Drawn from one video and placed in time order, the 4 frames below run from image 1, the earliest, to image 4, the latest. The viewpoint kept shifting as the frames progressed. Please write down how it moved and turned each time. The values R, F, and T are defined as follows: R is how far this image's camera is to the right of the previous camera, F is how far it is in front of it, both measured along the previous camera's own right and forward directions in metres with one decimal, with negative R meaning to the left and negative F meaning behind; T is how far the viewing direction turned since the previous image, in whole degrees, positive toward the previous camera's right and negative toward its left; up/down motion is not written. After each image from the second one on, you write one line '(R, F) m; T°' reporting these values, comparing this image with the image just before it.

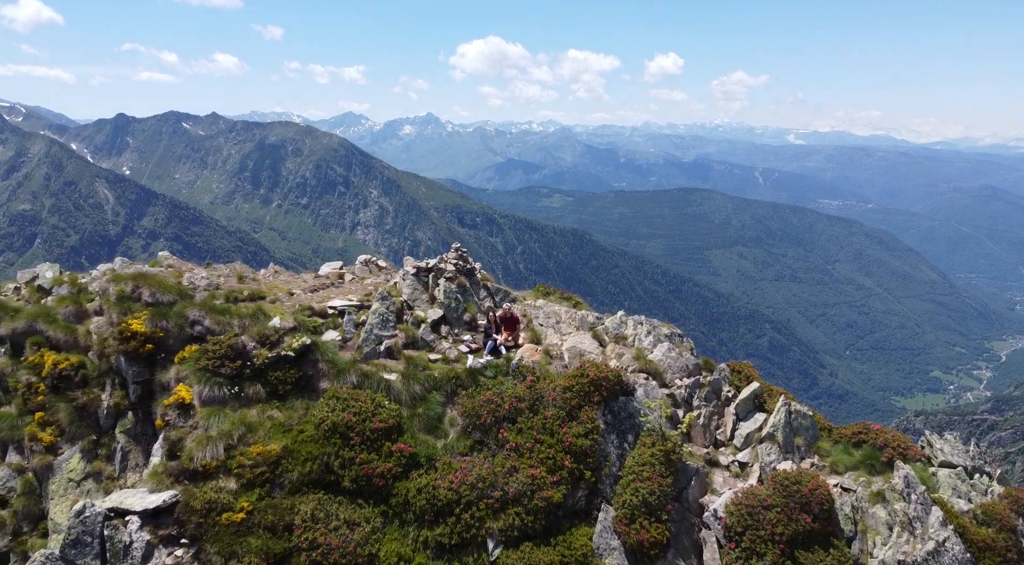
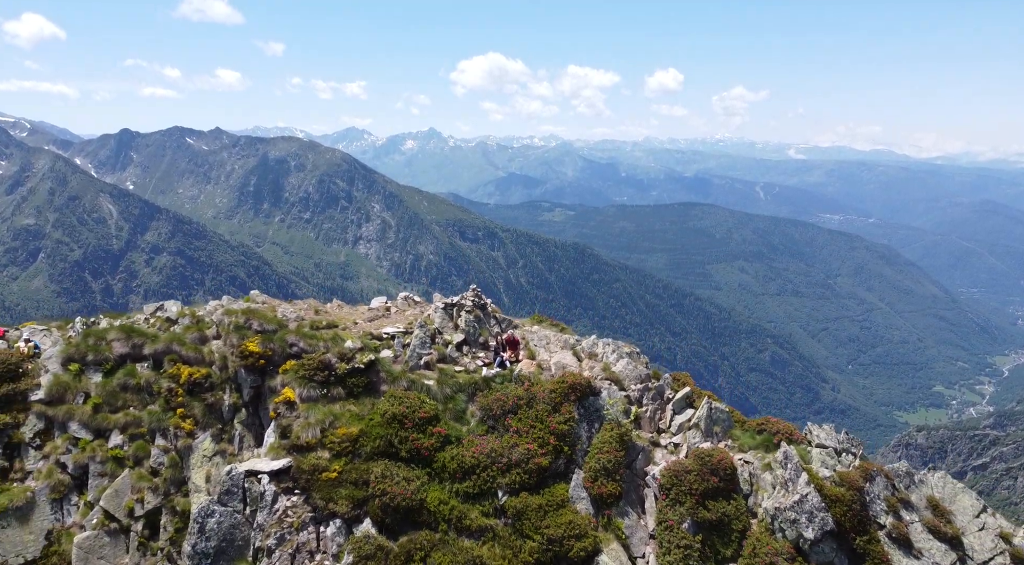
(0.0, -8.4) m; 0°
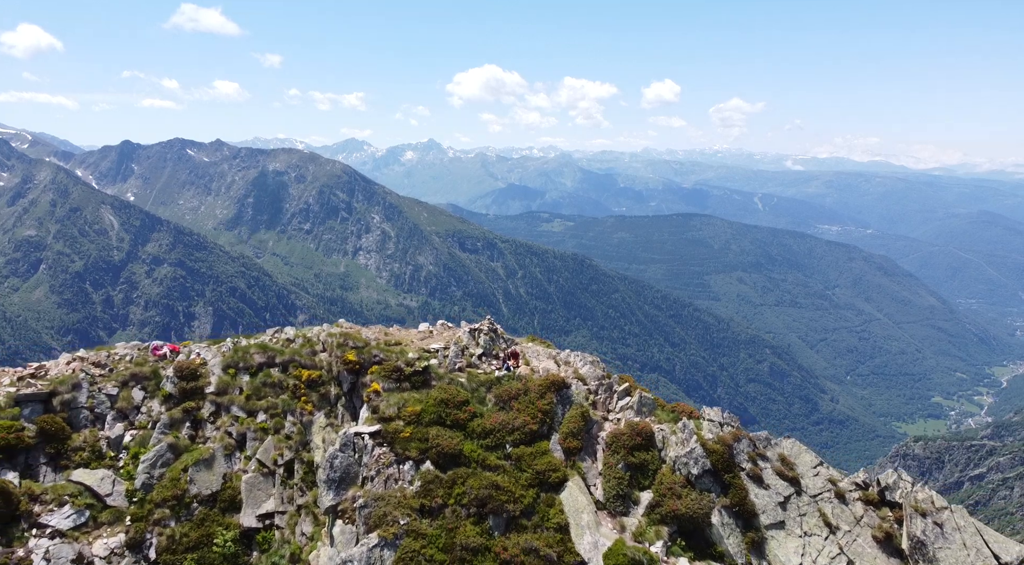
(-0.2, -16.3) m; 0°
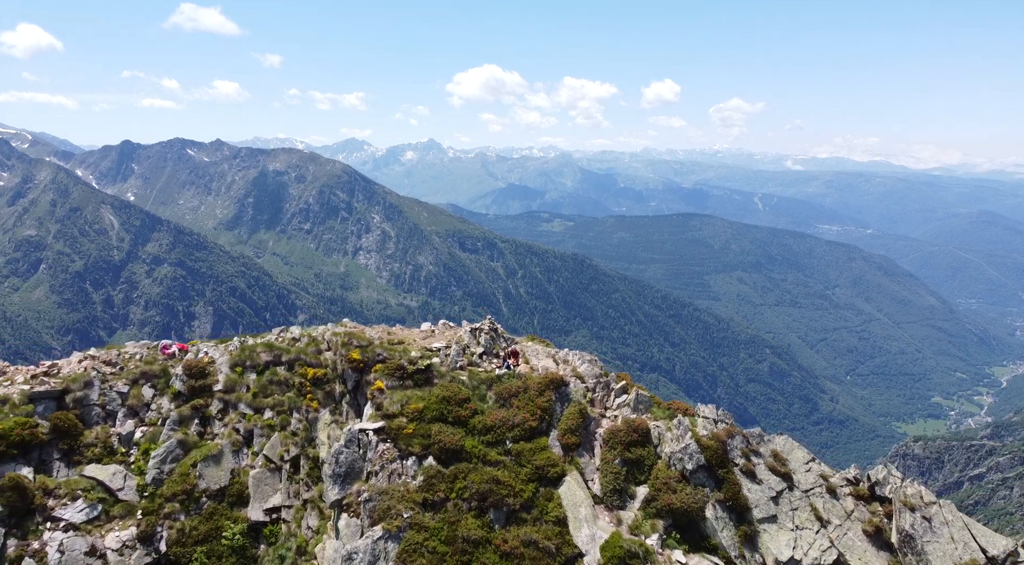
(0.0, -1.2) m; 0°
